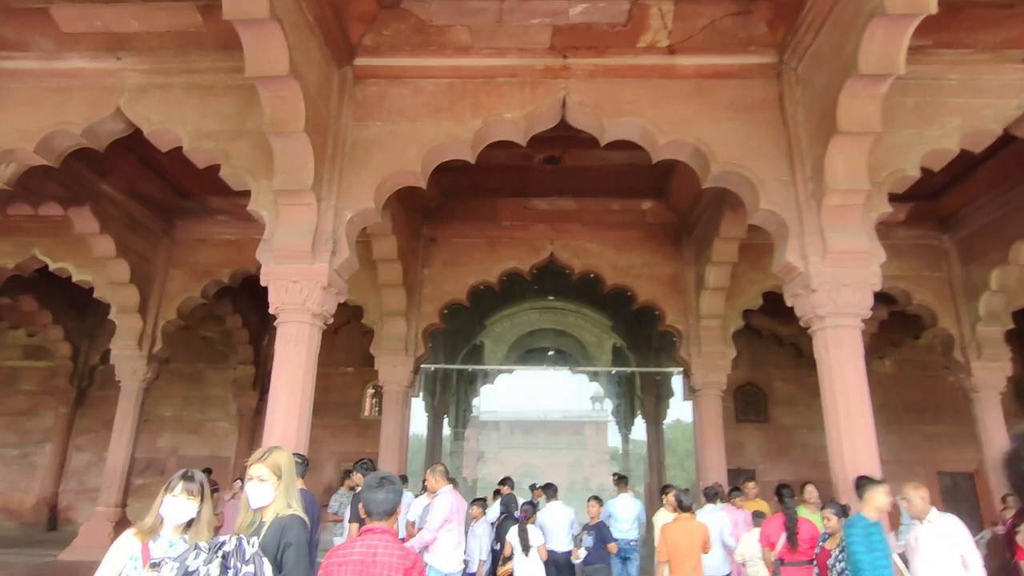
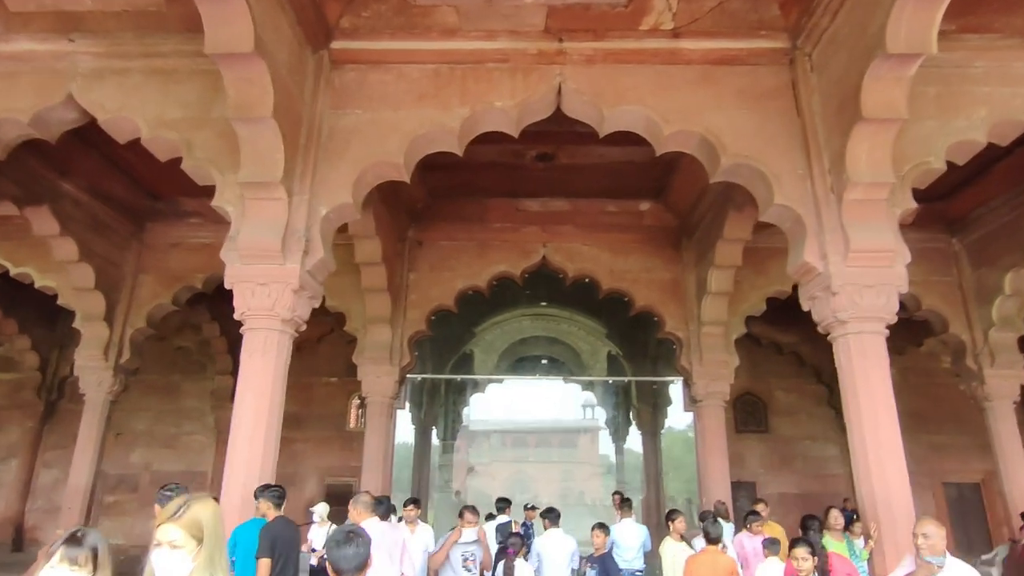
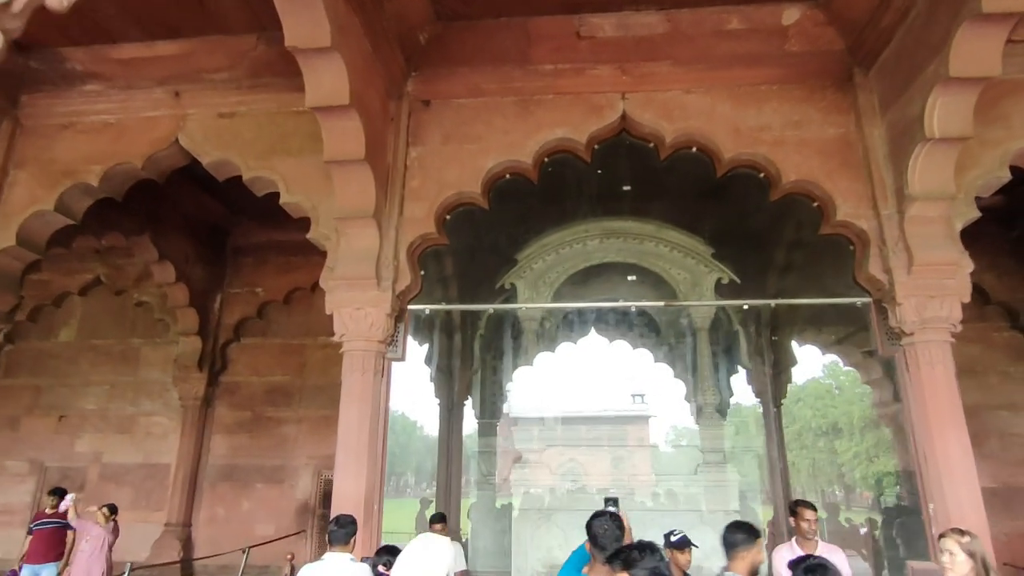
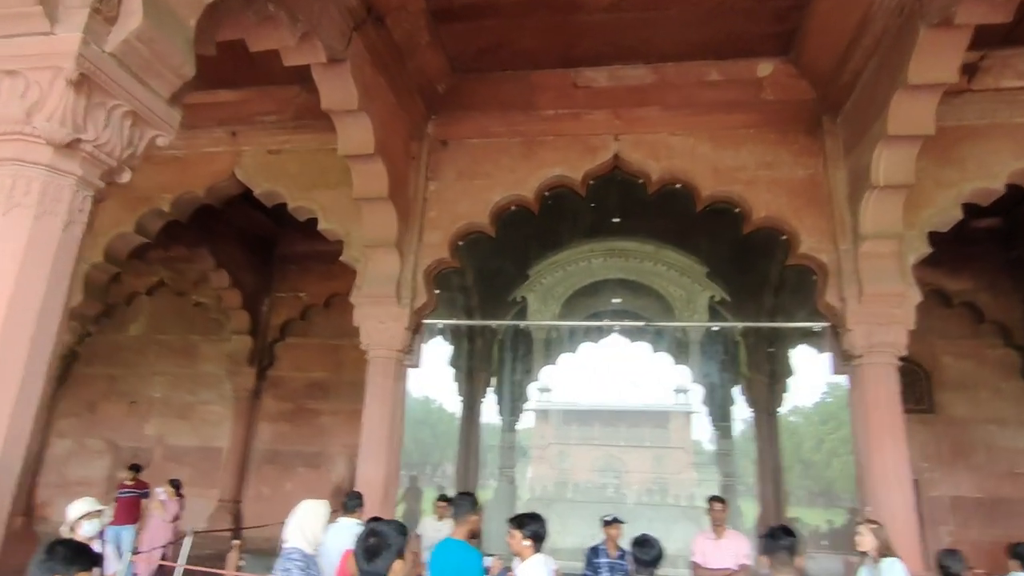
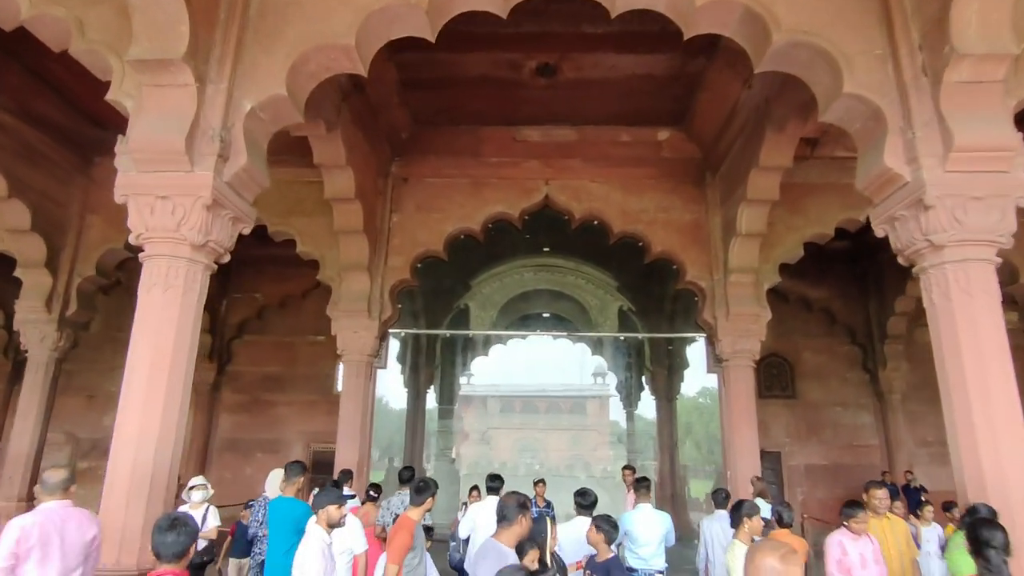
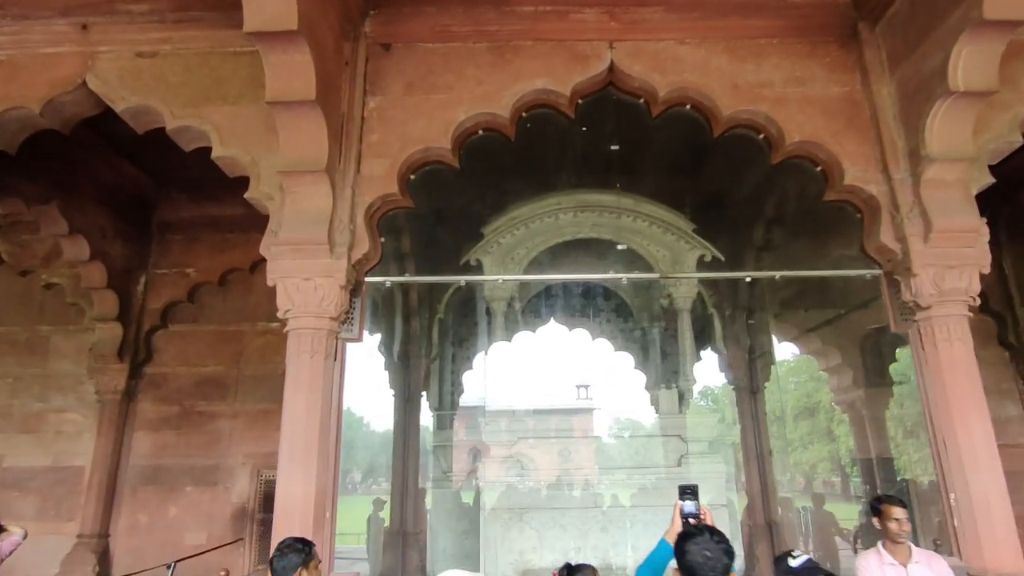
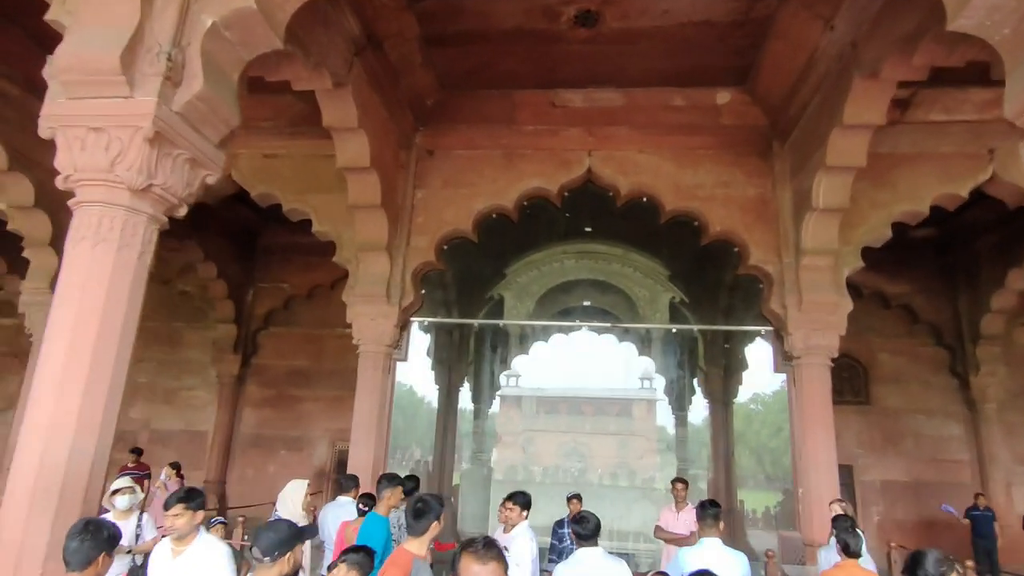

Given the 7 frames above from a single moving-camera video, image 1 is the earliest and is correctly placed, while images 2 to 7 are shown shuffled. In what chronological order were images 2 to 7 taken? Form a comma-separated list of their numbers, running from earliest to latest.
2, 5, 7, 4, 3, 6
